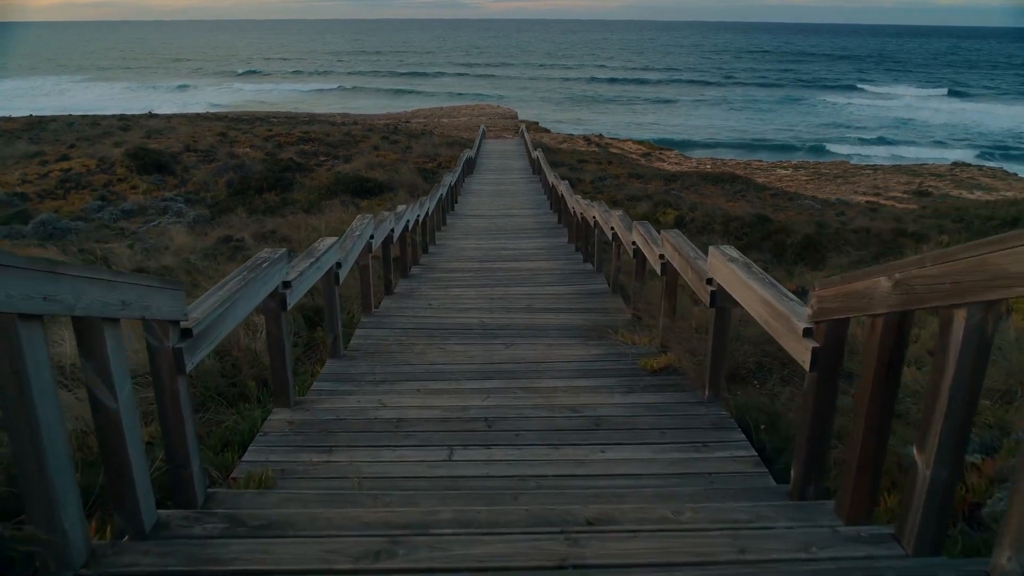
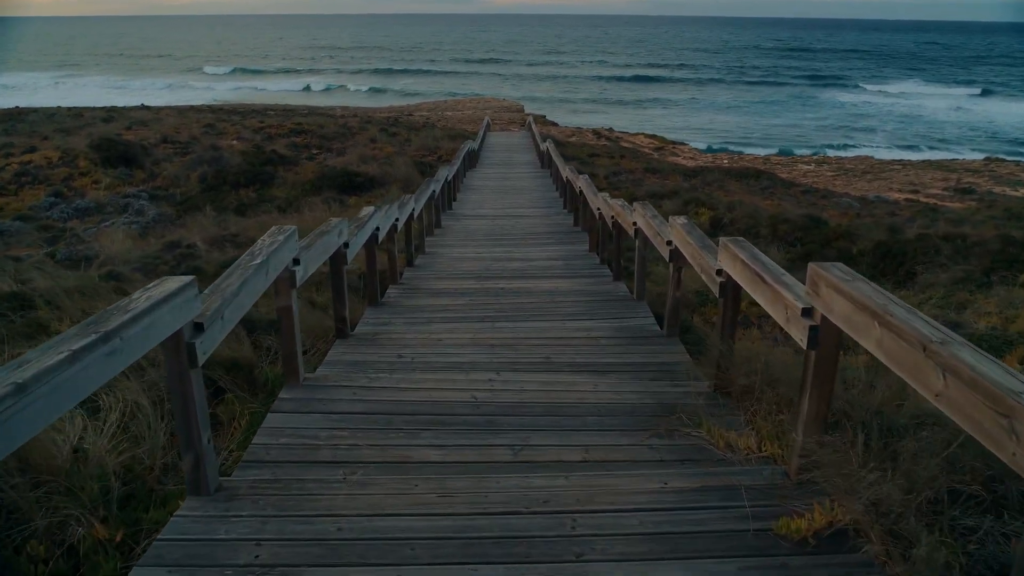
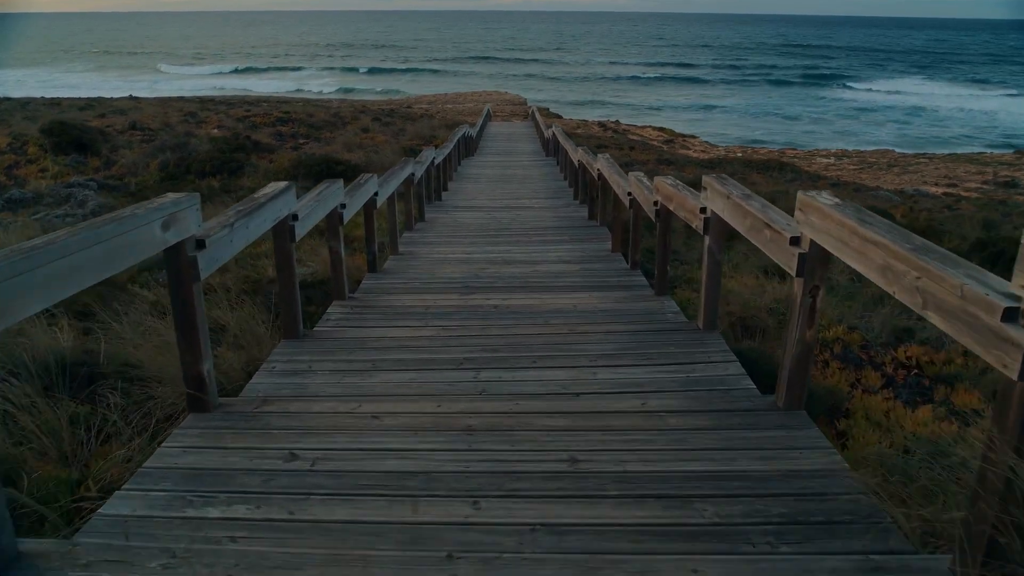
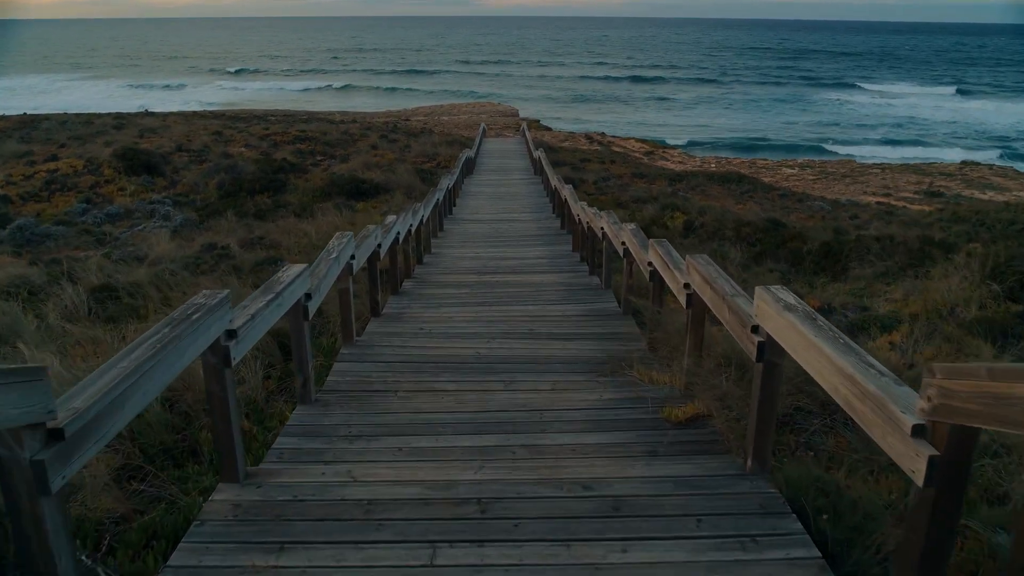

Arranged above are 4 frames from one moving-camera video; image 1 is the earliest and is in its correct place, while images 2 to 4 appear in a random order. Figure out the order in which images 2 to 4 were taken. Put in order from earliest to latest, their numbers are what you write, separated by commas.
4, 2, 3
